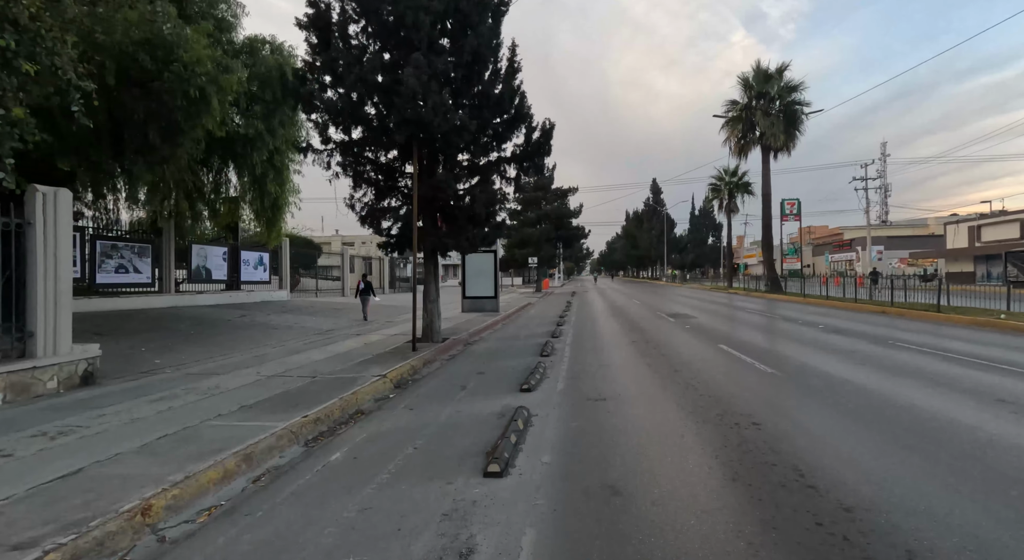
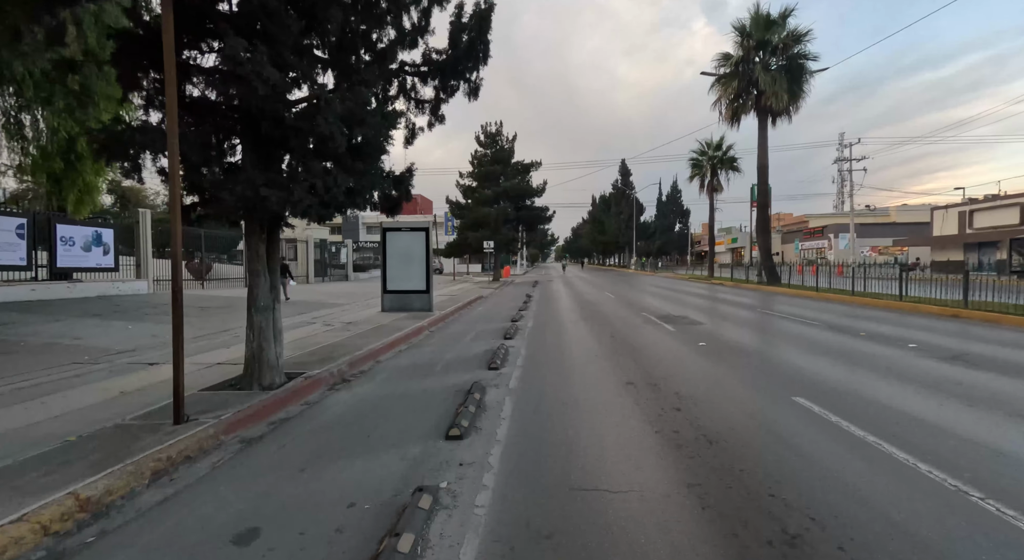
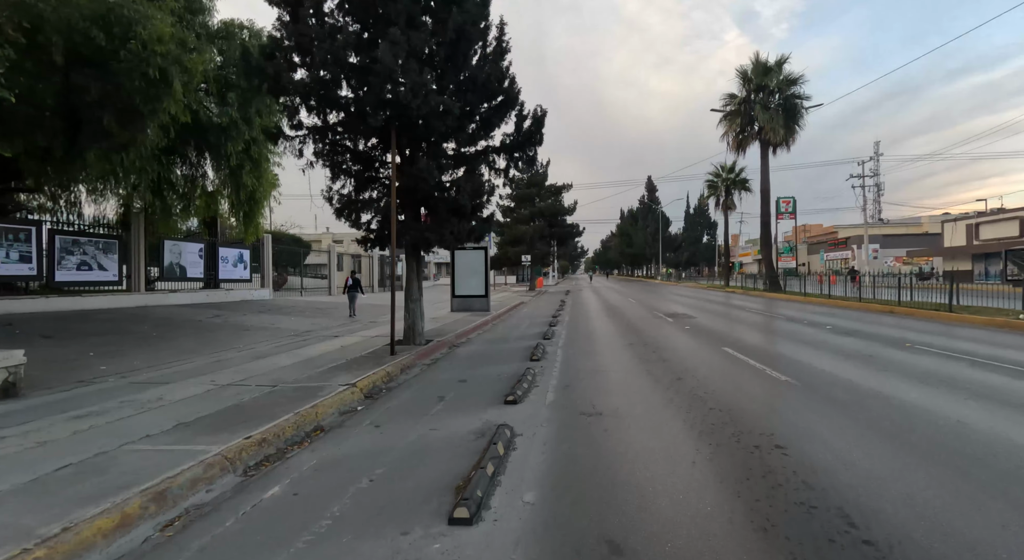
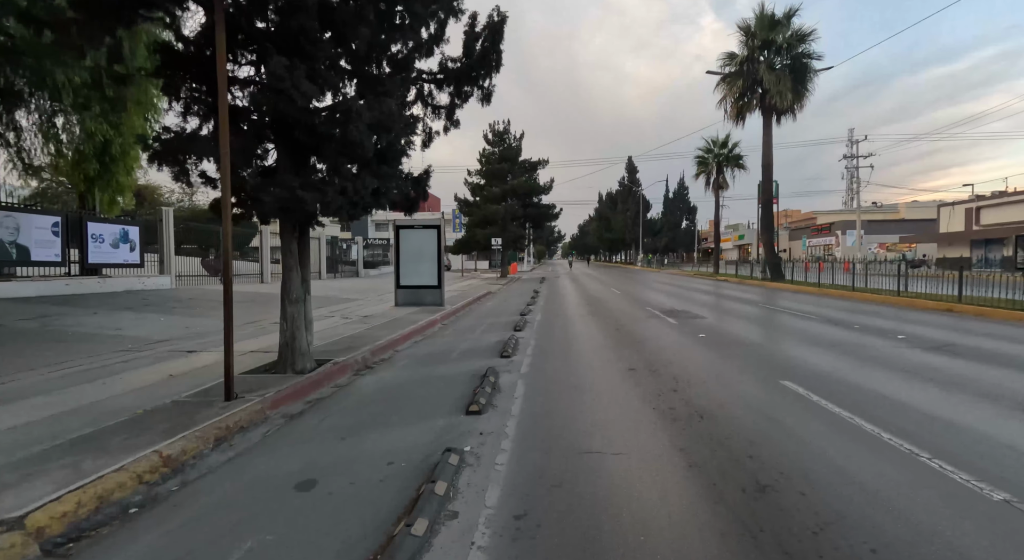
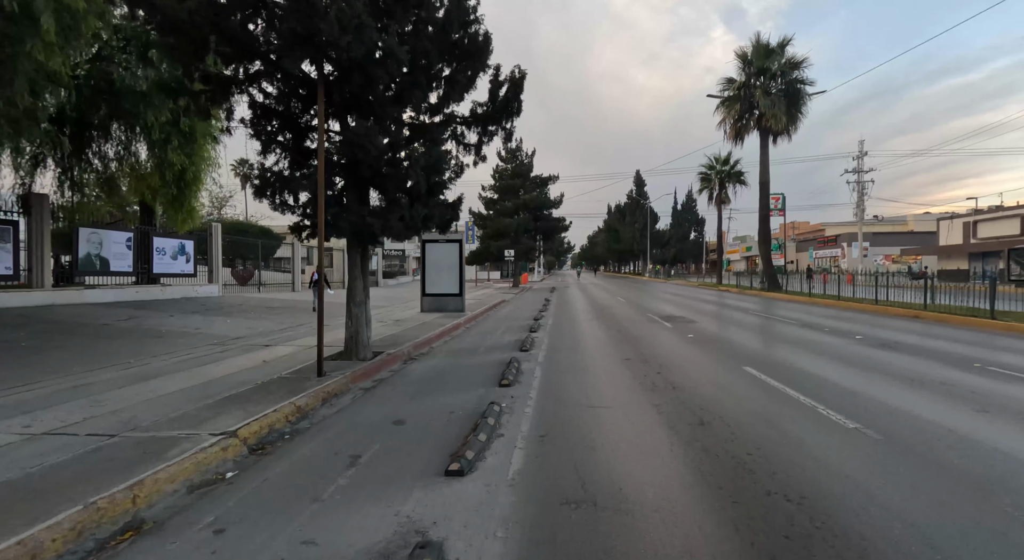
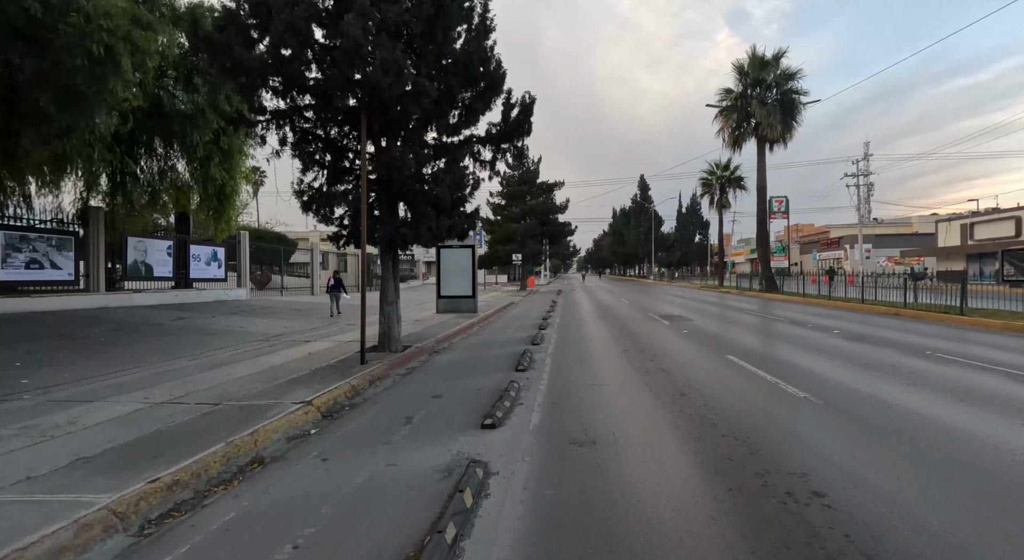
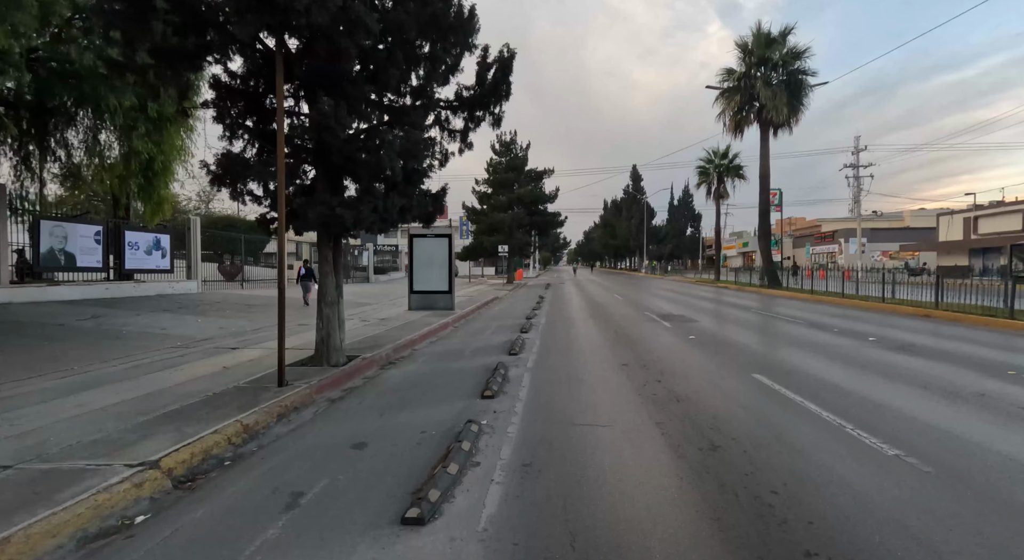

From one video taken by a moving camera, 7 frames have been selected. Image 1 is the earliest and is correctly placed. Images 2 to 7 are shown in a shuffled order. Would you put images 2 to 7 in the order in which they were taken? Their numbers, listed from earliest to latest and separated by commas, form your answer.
3, 6, 5, 7, 4, 2
